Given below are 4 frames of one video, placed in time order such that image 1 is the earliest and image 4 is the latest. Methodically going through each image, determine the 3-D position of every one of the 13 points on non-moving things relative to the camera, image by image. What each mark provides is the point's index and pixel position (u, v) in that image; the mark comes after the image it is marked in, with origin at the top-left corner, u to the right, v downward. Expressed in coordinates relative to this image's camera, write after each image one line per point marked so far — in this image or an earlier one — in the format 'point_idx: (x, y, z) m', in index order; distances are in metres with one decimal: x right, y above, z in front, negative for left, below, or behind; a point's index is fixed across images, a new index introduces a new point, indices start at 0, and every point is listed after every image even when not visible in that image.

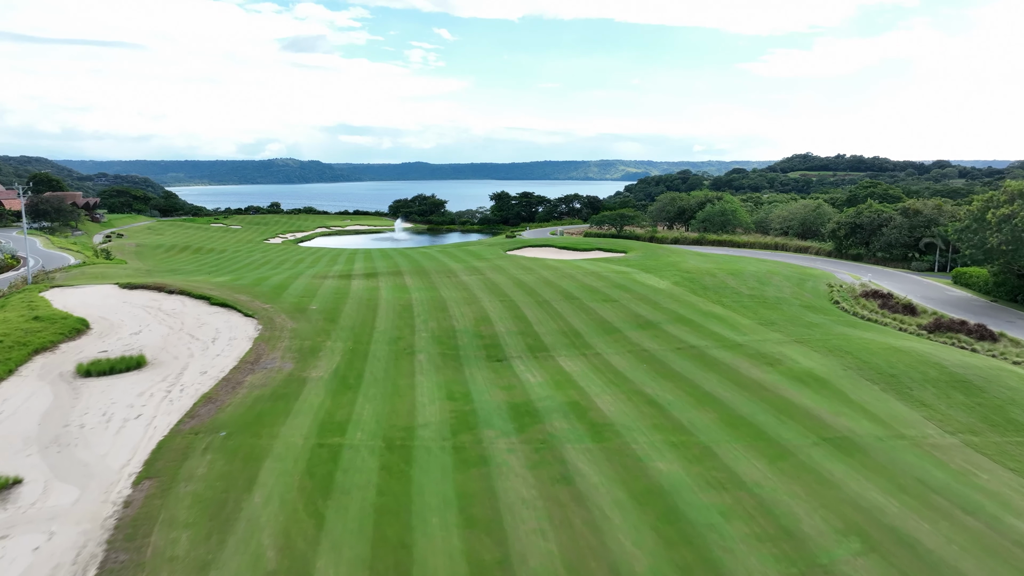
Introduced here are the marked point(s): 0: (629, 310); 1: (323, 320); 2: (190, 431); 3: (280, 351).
0: (+3.2, -0.7, +19.4) m
1: (-5.0, -0.9, +18.6) m
2: (-4.9, -2.2, +10.8) m
3: (-5.1, -1.4, +15.6) m
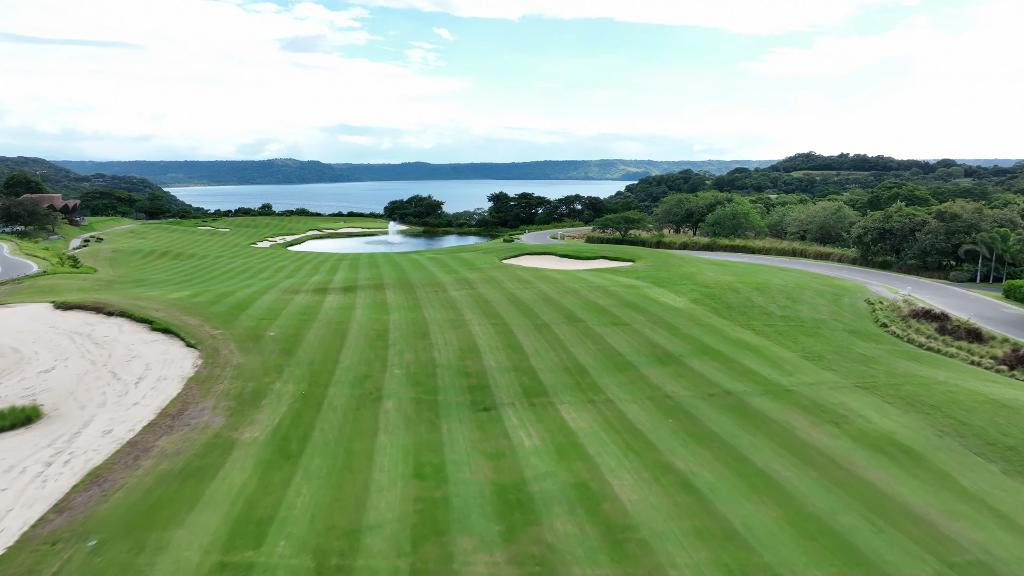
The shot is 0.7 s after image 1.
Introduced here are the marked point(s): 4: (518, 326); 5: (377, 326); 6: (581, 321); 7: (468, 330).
0: (+3.0, -1.2, +16.4) m
1: (-5.1, -1.4, +15.5) m
2: (-5.1, -2.7, +7.8) m
3: (-5.3, -2.0, +12.5) m
4: (+0.2, -1.0, +18.0) m
5: (-3.5, -1.0, +18.5) m
6: (+1.8, -0.9, +18.4) m
7: (-1.1, -1.1, +17.8) m
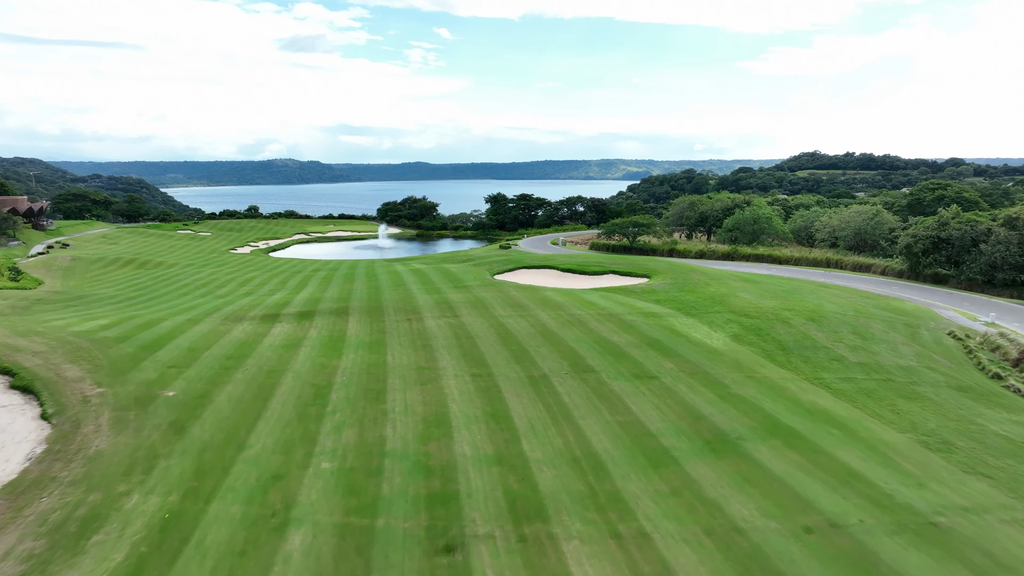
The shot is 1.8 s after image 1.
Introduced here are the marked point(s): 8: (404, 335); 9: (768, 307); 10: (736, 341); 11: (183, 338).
0: (+2.8, -1.9, +11.8) m
1: (-5.4, -2.2, +10.9) m
2: (-5.3, -3.5, +3.2) m
3: (-5.5, -2.7, +7.9) m
4: (-0.1, -1.7, +13.3) m
5: (-3.8, -1.7, +13.9) m
6: (+1.5, -1.6, +13.7) m
7: (-1.3, -1.8, +13.2) m
8: (-2.7, -1.2, +18.0) m
9: (+6.9, -0.5, +19.2) m
10: (+5.0, -1.2, +15.9) m
11: (-8.1, -1.2, +17.6) m
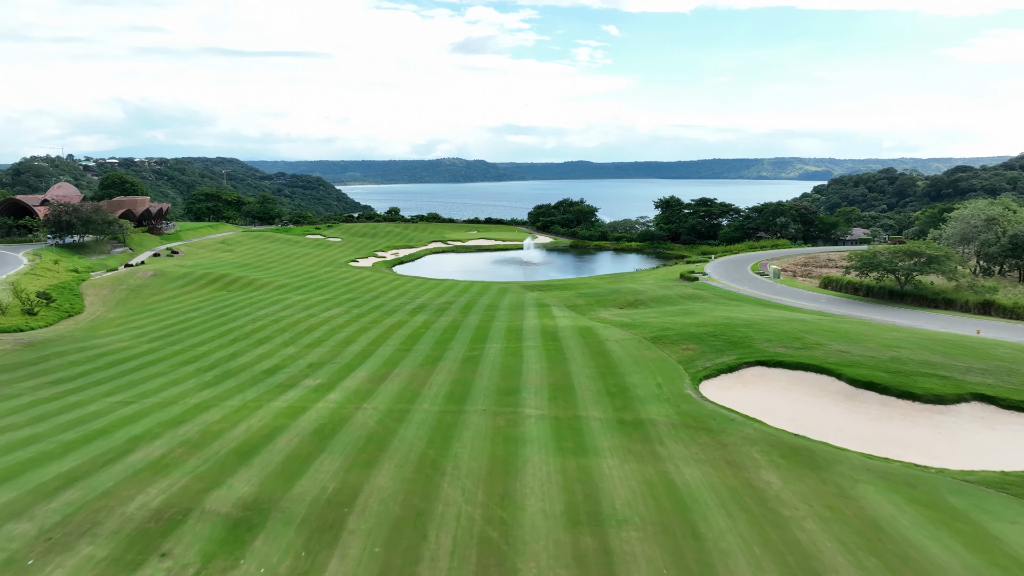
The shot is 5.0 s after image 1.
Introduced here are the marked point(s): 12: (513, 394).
0: (+3.4, -4.3, -2.7) m
1: (-4.8, -4.2, -1.8) m
2: (-6.5, -5.5, -9.3) m
3: (-5.6, -4.7, -4.7) m
4: (+0.9, -4.0, -0.6) m
5: (-2.5, -3.8, +0.8) m
6: (+2.6, -3.9, -0.5) m
7: (-0.3, -4.0, -0.5) m
8: (-0.6, -3.3, +4.6) m
9: (+9.1, -3.0, +3.6) m
10: (+6.5, -3.6, +0.8) m
11: (-6.0, -3.2, +5.4) m
12: (0.0, -2.1, +13.7) m
